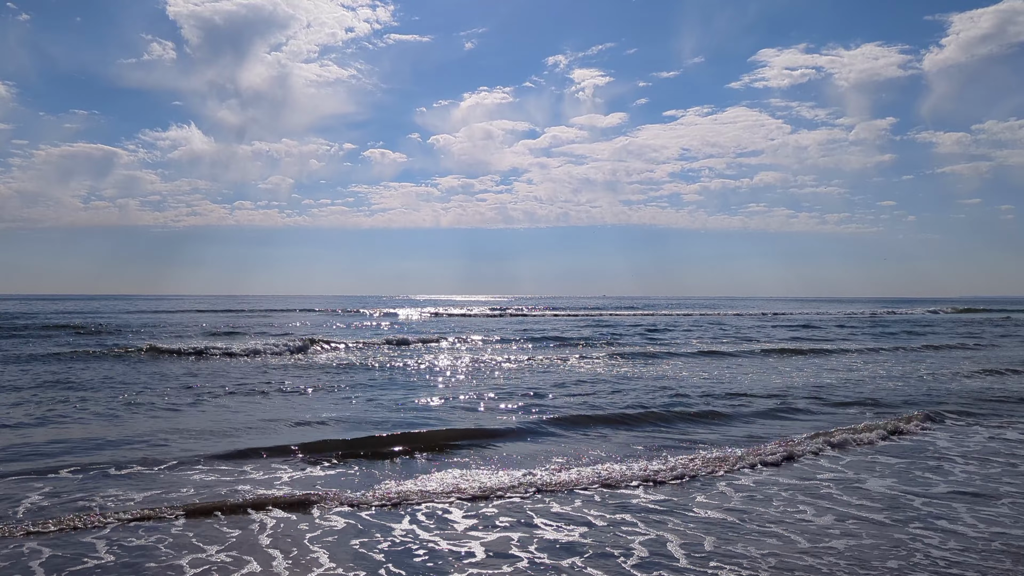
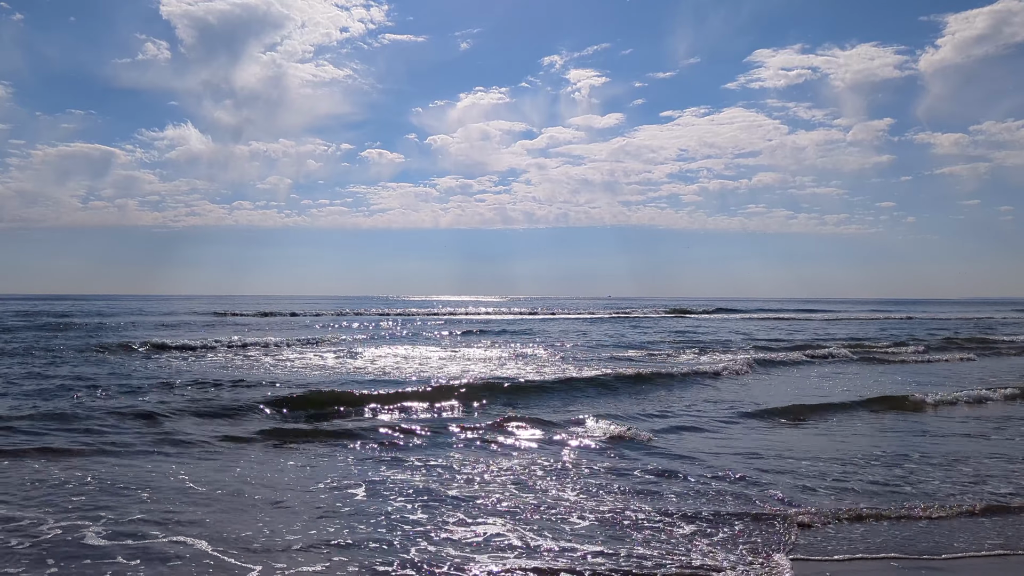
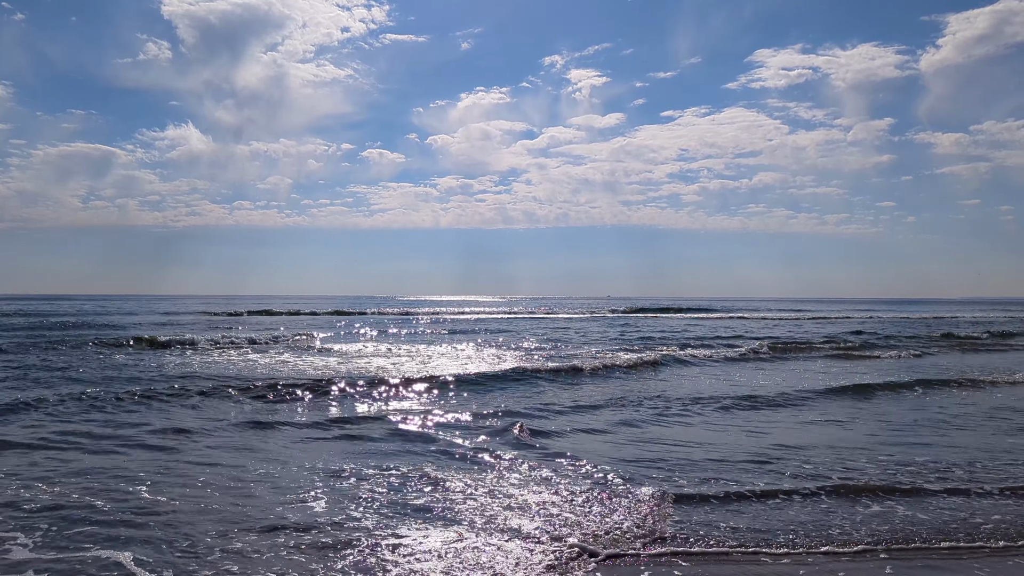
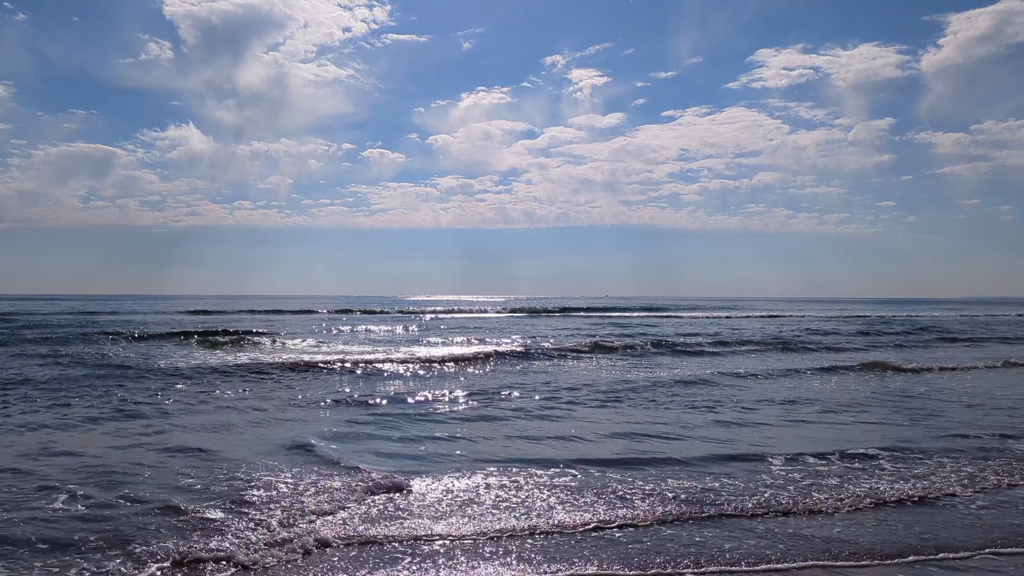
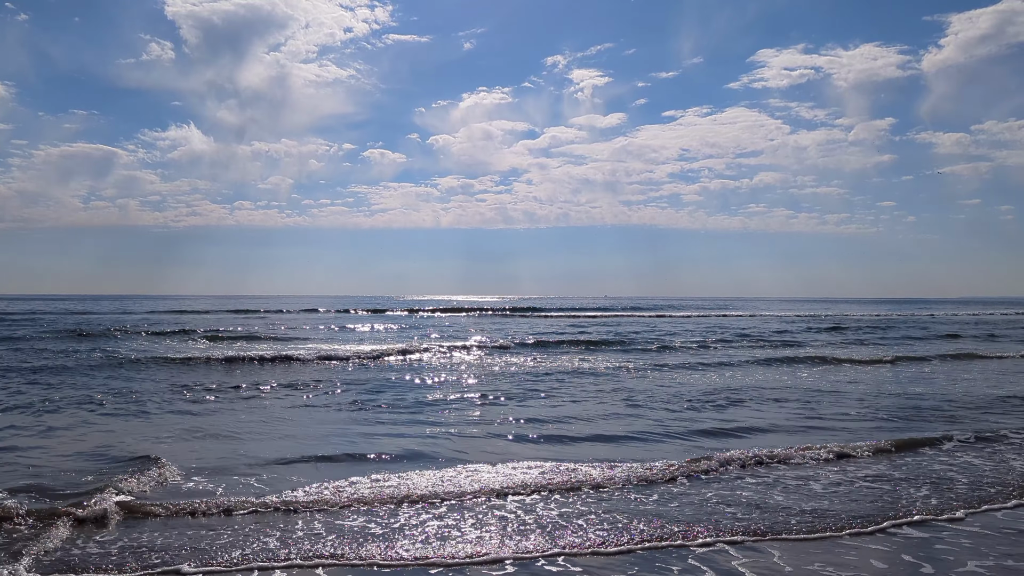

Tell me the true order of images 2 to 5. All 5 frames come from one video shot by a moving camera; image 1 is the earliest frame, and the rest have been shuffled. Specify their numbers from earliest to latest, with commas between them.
5, 4, 3, 2
